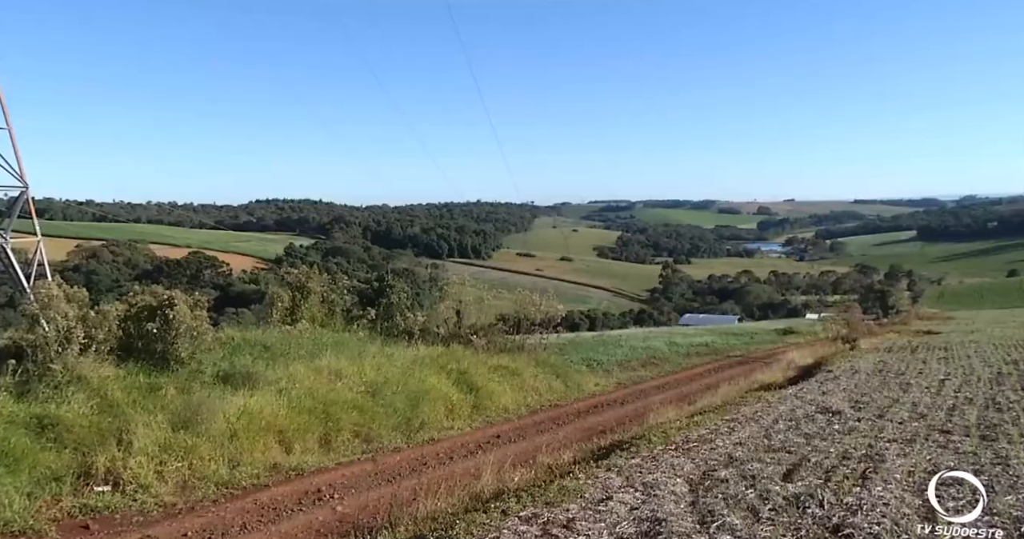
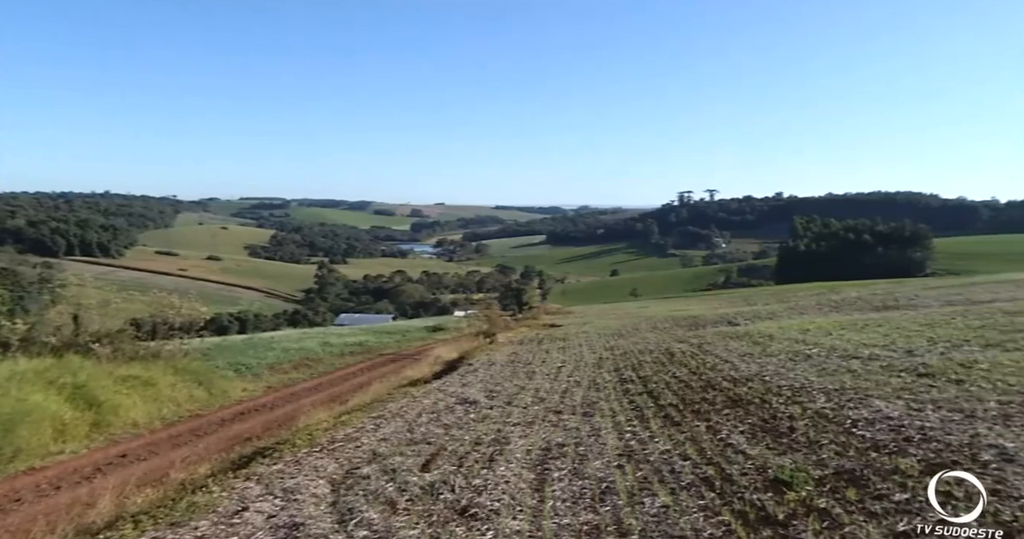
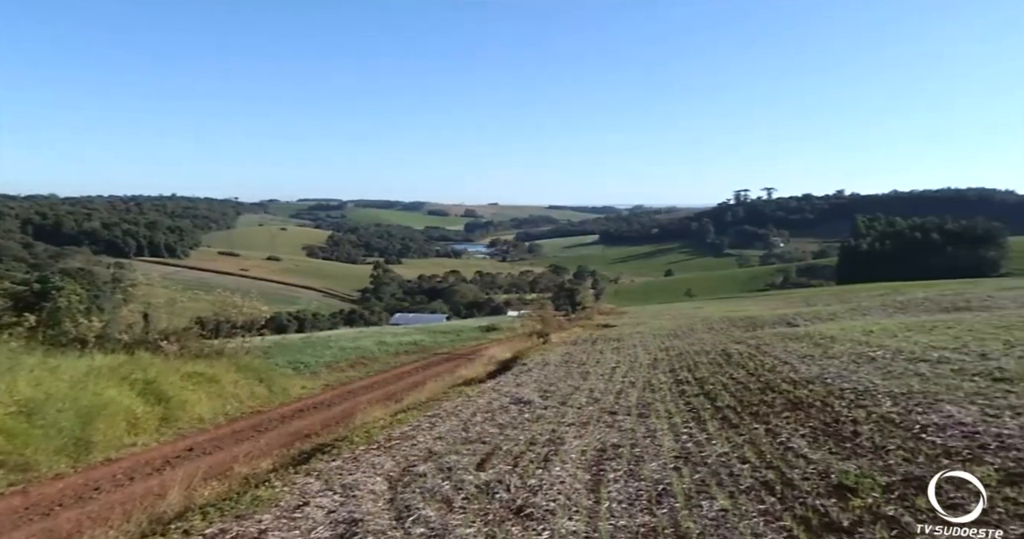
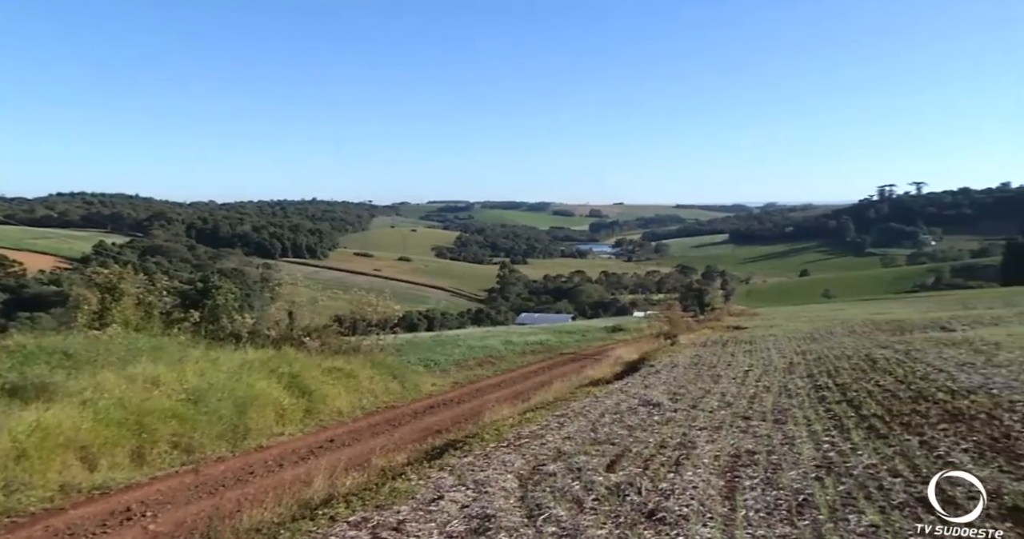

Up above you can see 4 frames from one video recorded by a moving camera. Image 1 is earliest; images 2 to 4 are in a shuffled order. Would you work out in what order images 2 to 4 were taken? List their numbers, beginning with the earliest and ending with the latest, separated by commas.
4, 3, 2
